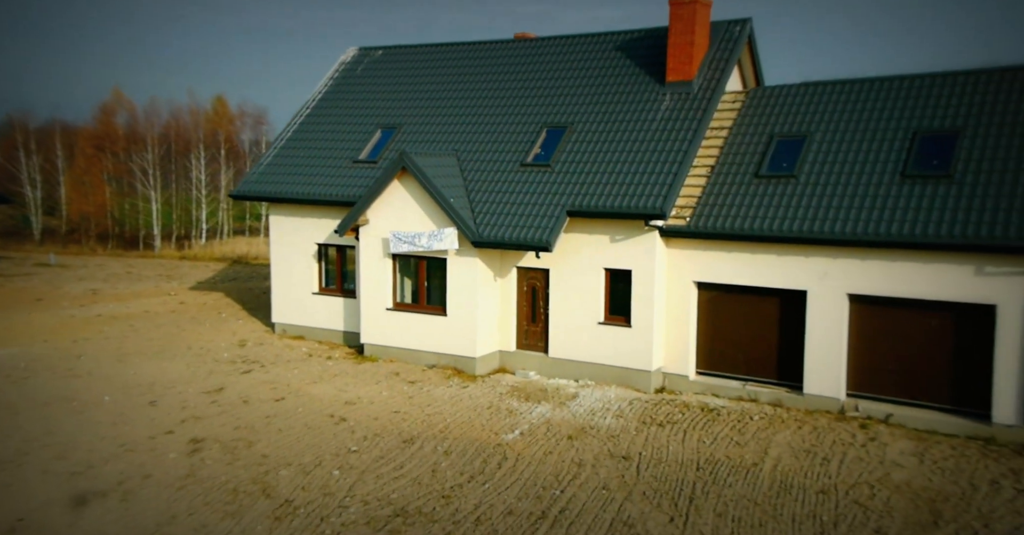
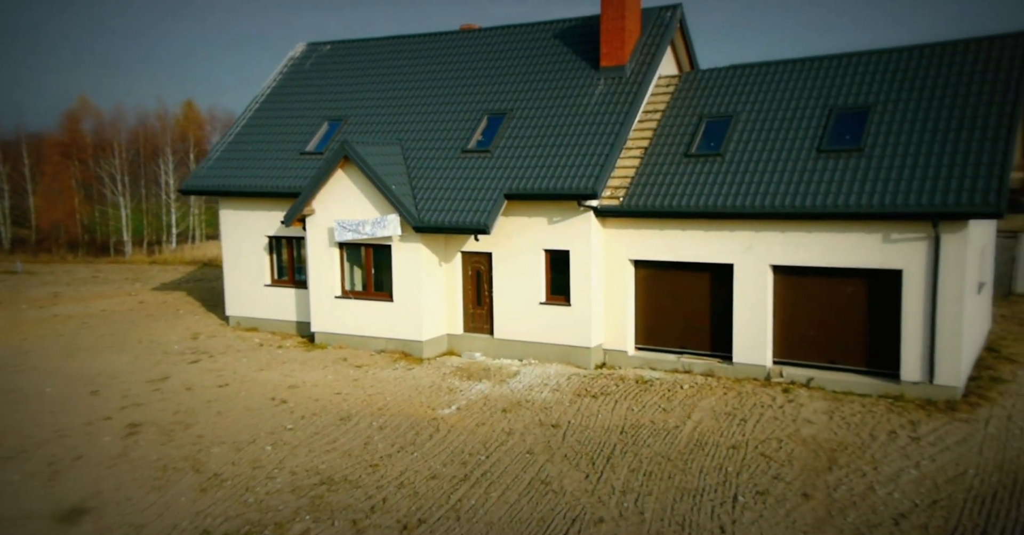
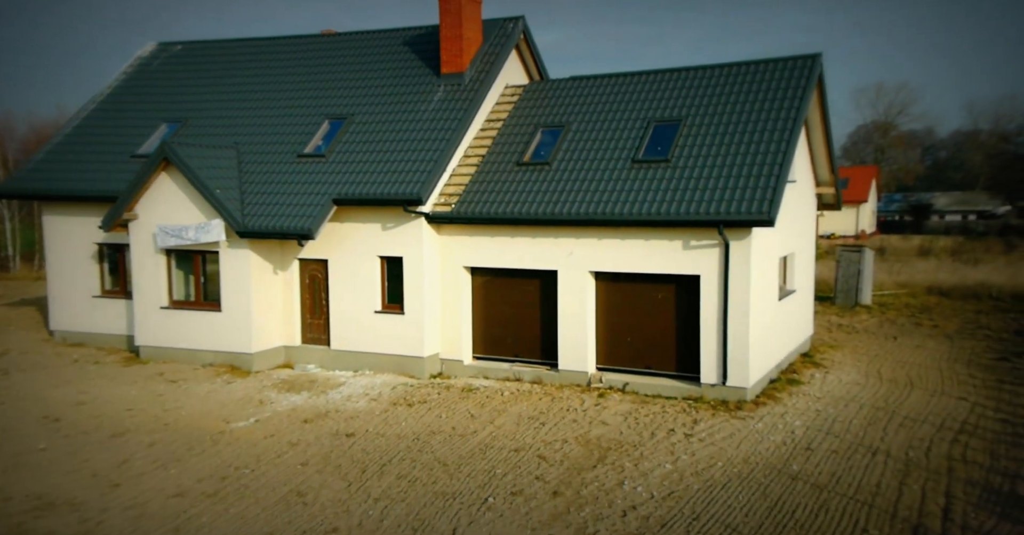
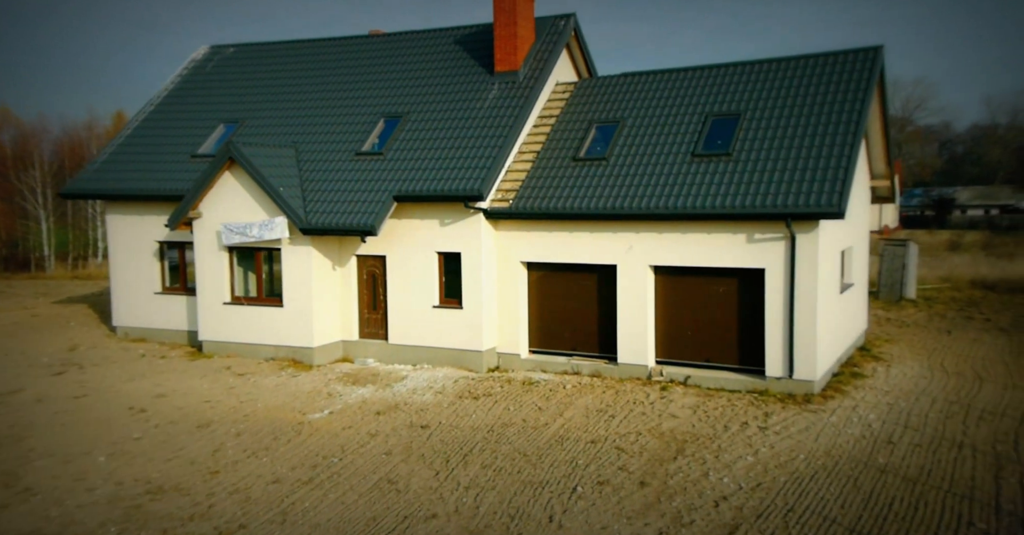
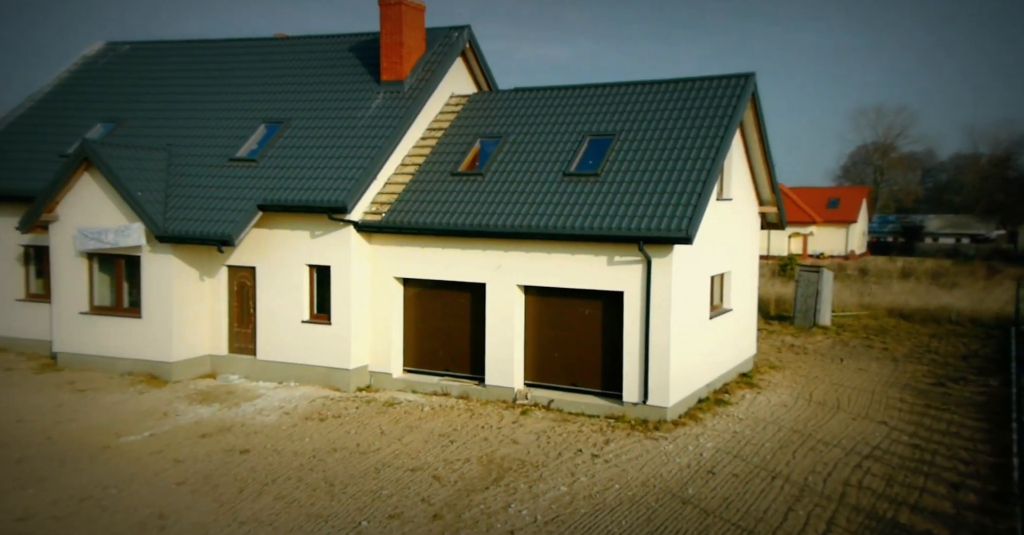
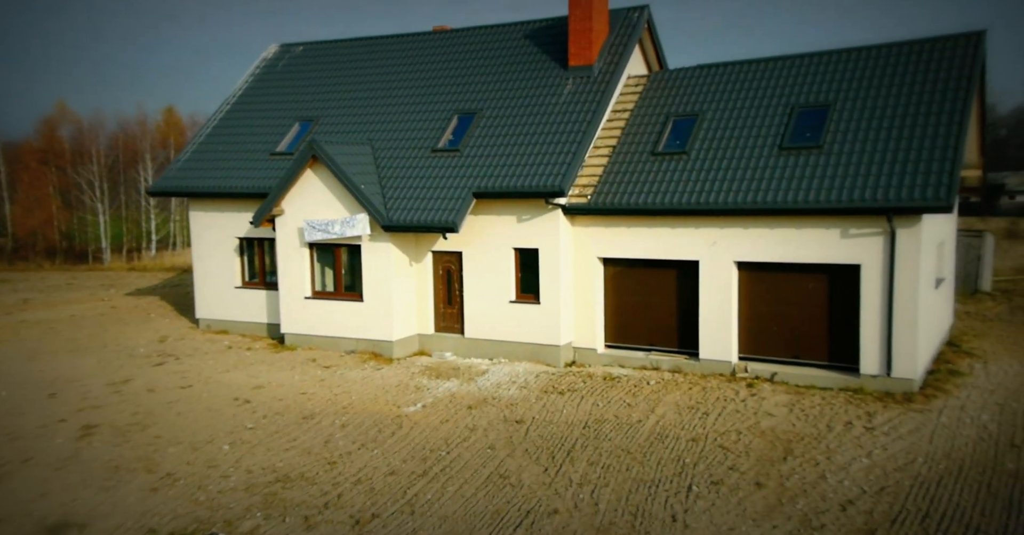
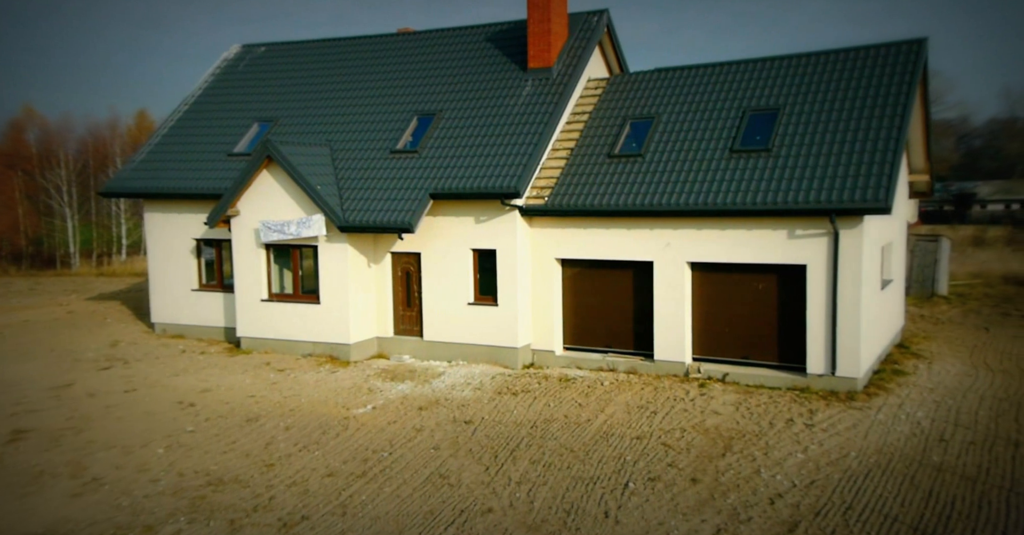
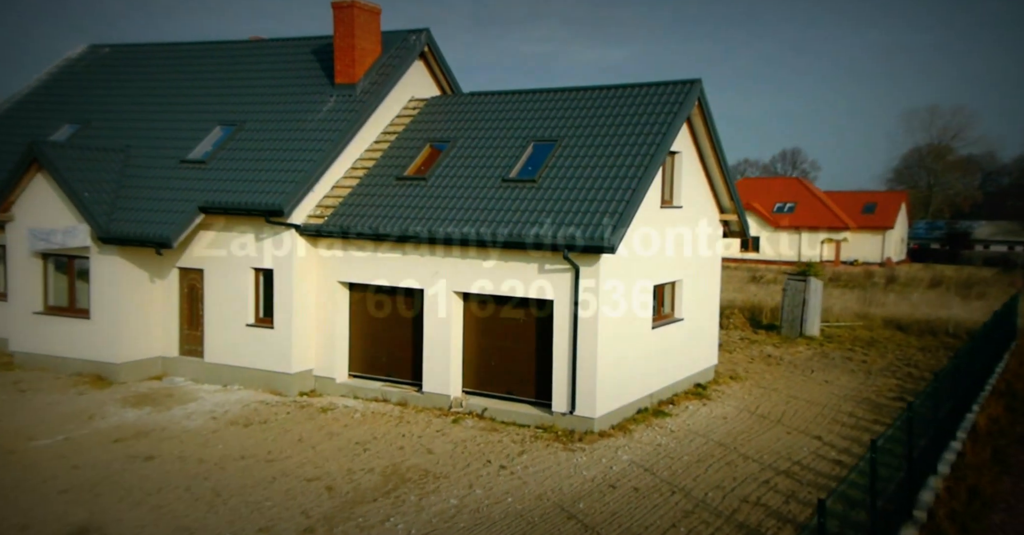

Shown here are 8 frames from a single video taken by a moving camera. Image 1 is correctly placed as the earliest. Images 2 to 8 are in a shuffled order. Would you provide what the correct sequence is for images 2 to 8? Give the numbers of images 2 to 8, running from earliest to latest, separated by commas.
2, 6, 7, 4, 3, 5, 8
